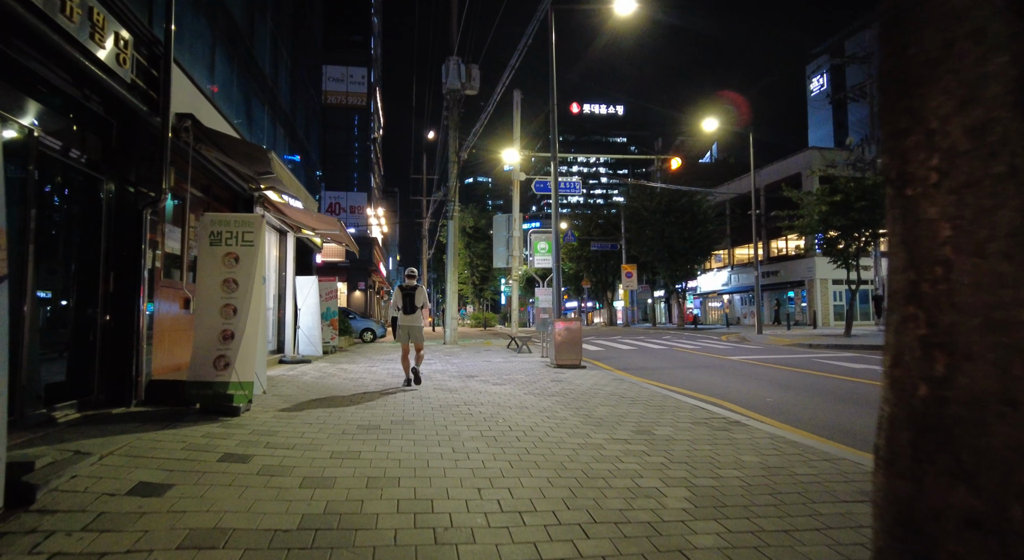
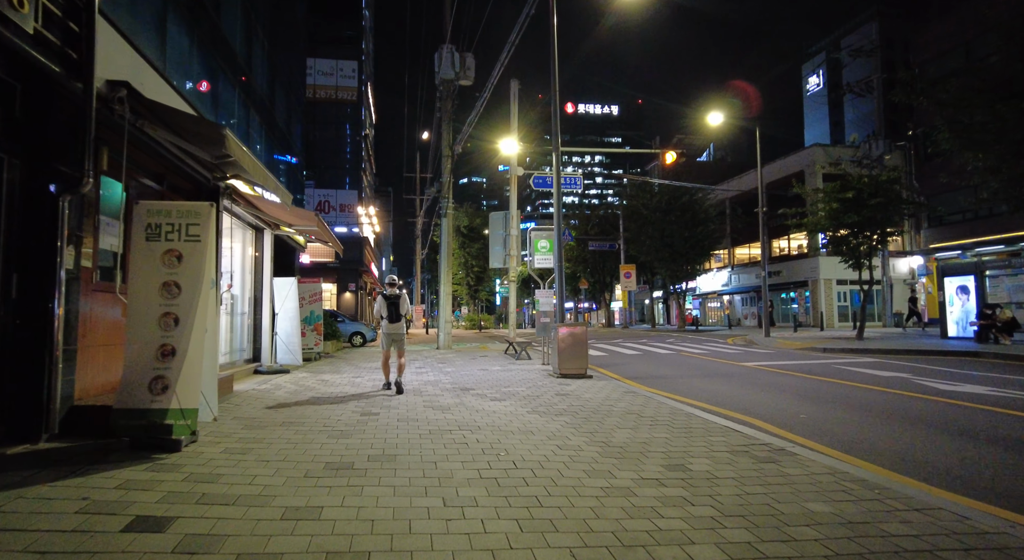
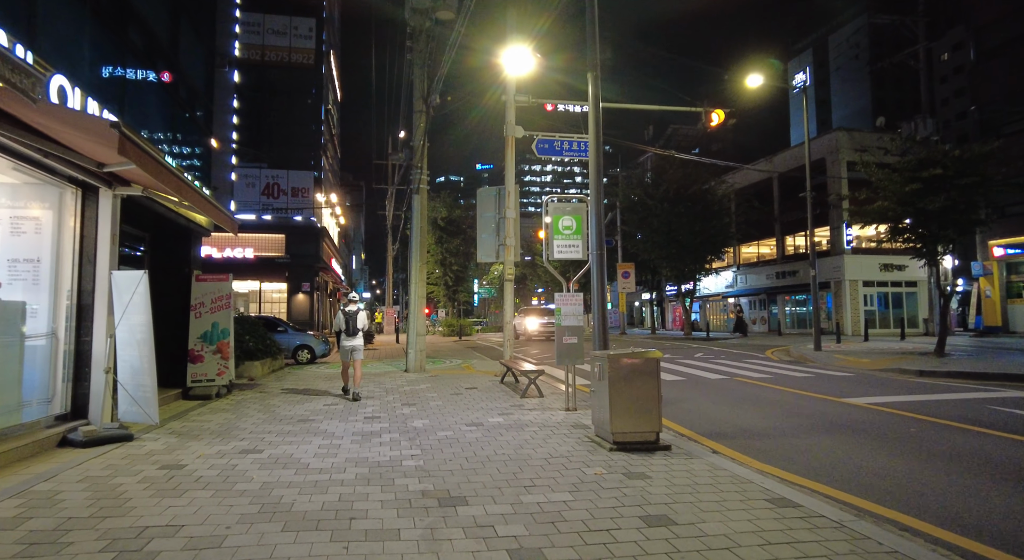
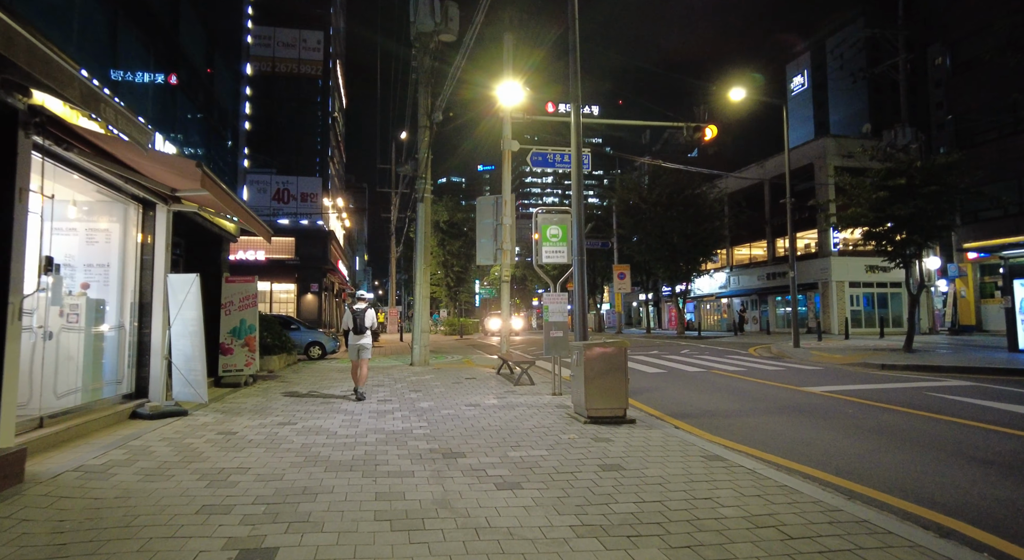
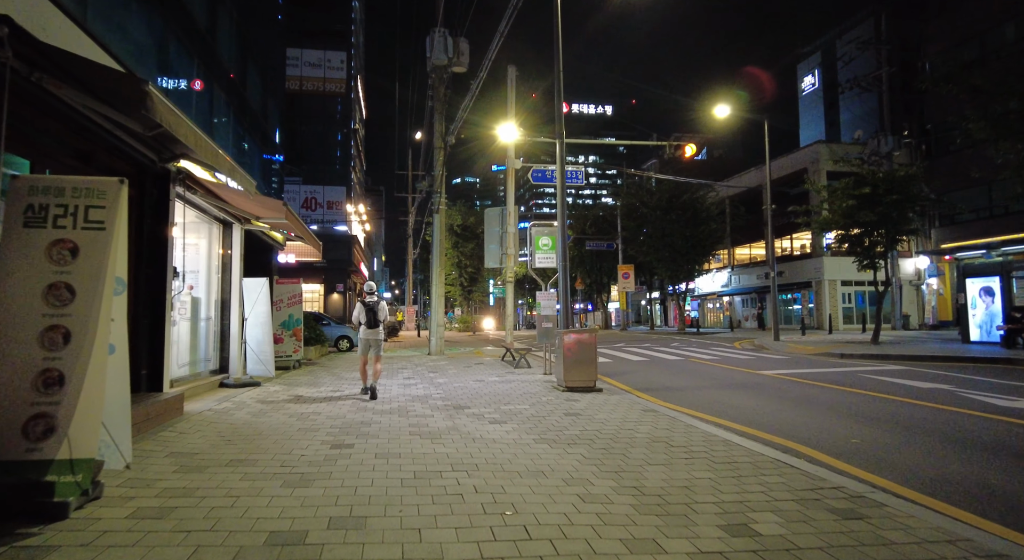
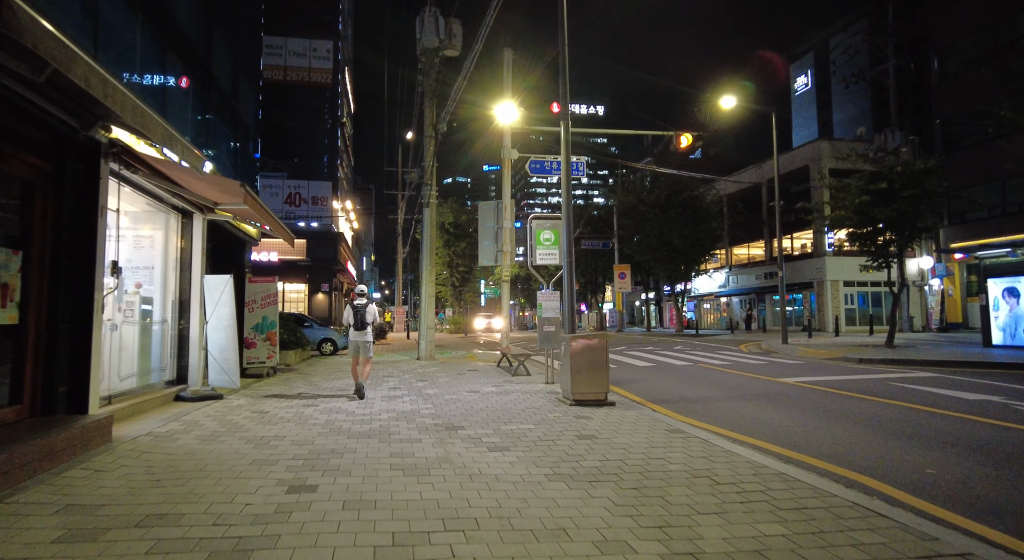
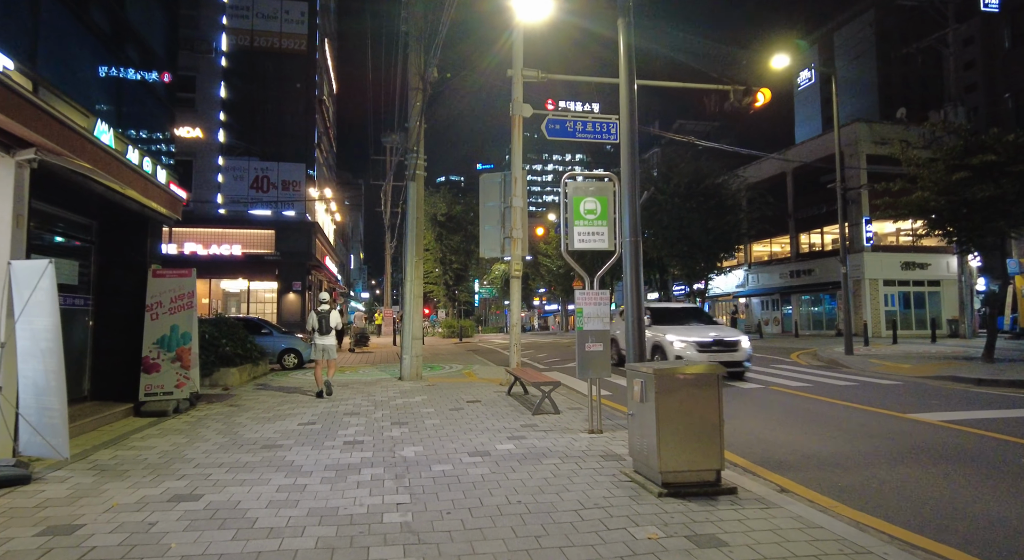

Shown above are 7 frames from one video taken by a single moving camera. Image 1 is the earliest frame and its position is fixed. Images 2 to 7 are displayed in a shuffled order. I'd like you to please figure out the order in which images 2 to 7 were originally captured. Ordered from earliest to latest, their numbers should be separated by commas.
2, 5, 6, 4, 3, 7
